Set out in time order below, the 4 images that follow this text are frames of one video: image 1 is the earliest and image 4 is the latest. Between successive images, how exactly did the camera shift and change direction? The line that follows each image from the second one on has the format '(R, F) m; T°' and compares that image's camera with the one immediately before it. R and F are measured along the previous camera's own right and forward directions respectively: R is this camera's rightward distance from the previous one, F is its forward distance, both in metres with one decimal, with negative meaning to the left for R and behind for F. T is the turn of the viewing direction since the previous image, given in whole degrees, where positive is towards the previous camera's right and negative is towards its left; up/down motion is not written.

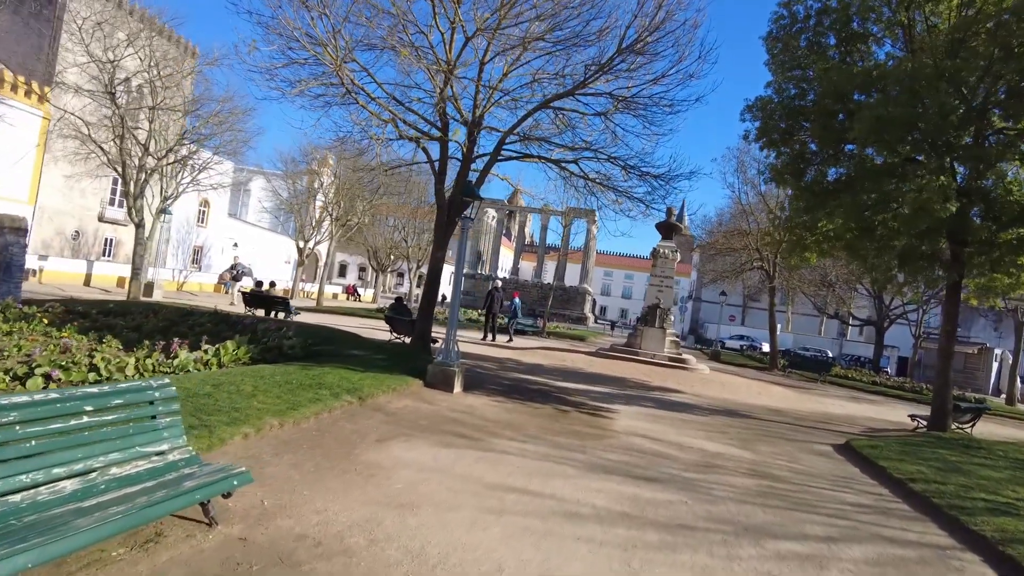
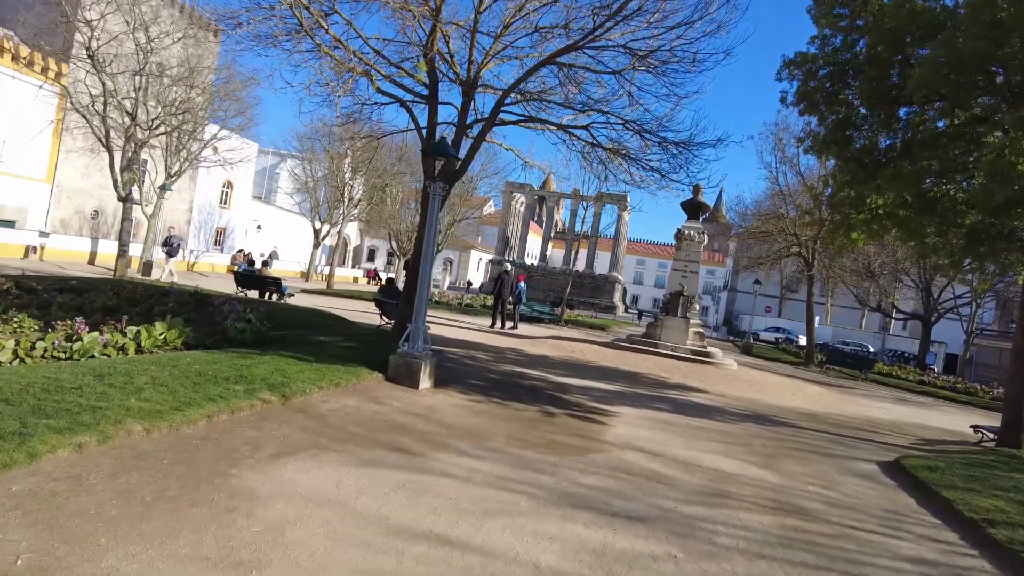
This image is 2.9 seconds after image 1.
(+0.7, +1.6) m; -3°
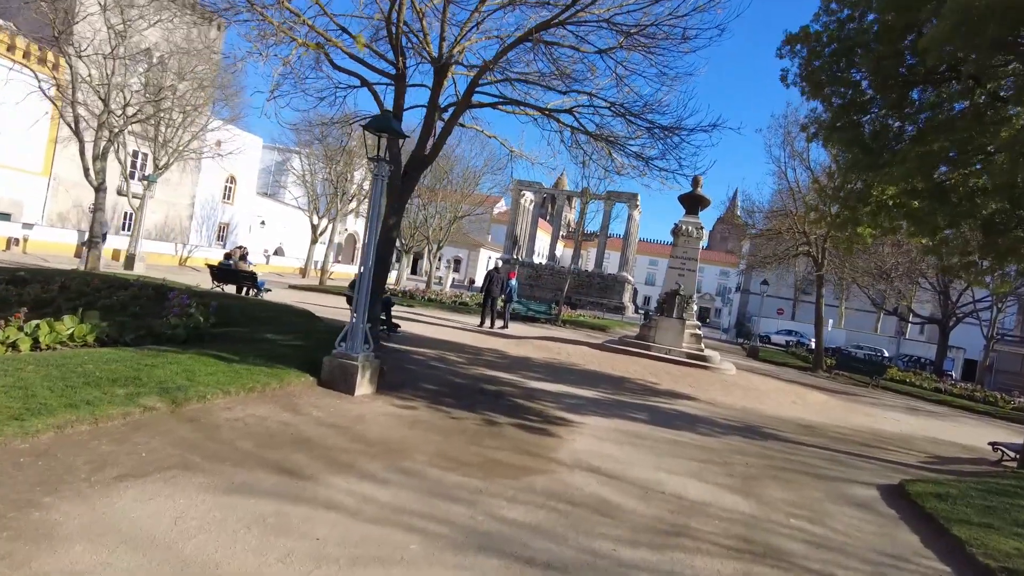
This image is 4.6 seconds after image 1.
(+0.7, +1.0) m; -1°
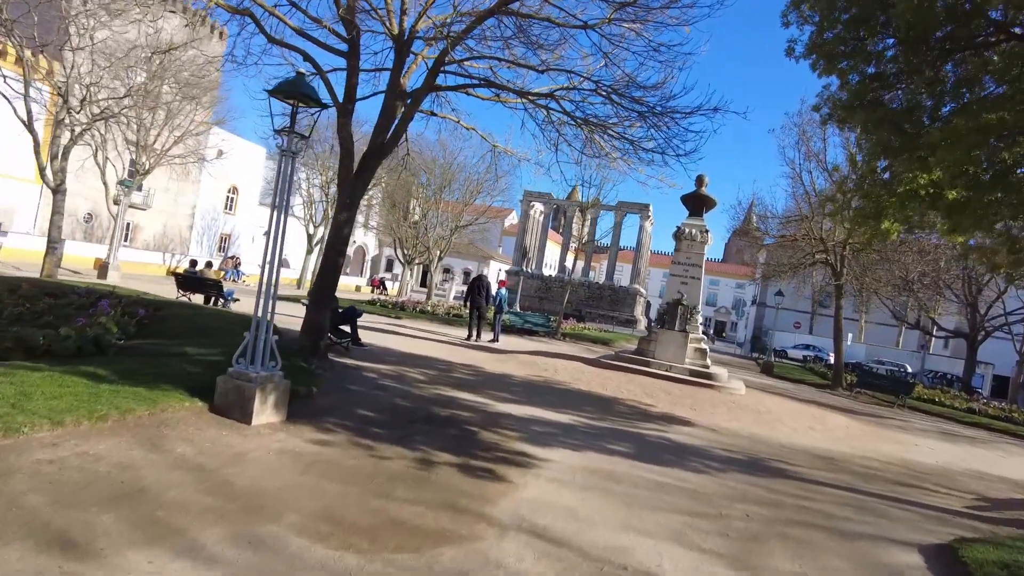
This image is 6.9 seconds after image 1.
(+0.7, +1.5) m; -1°
